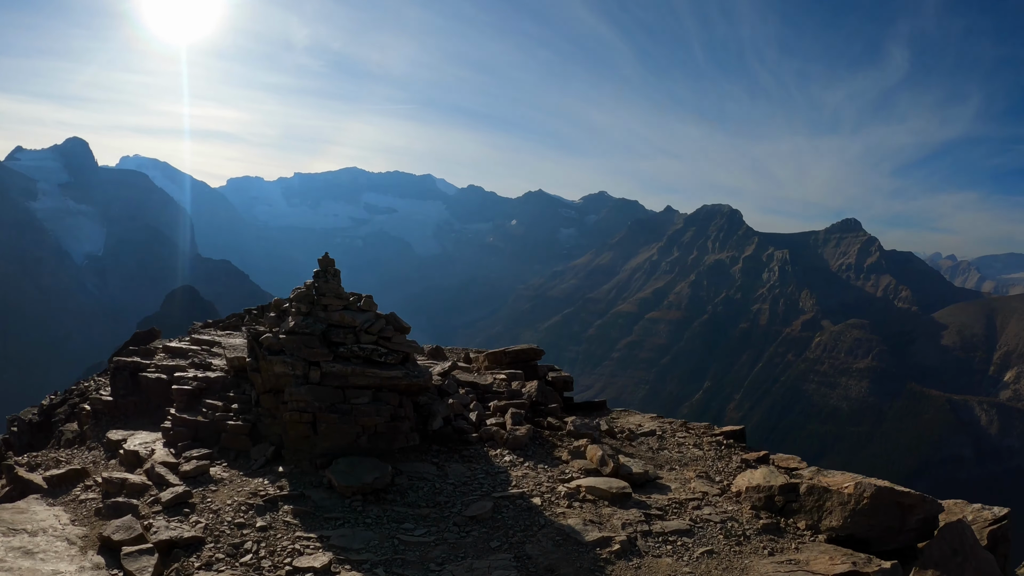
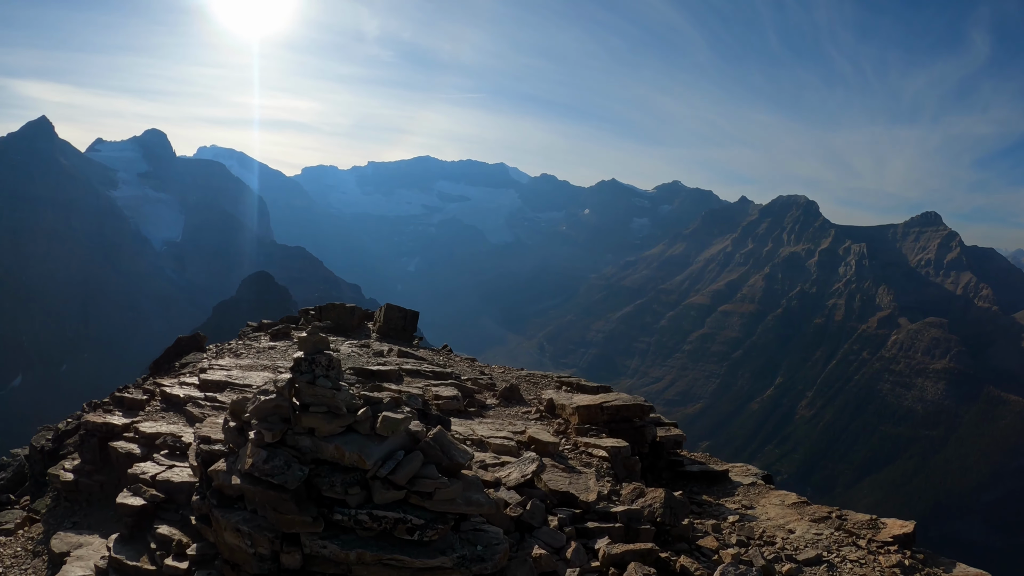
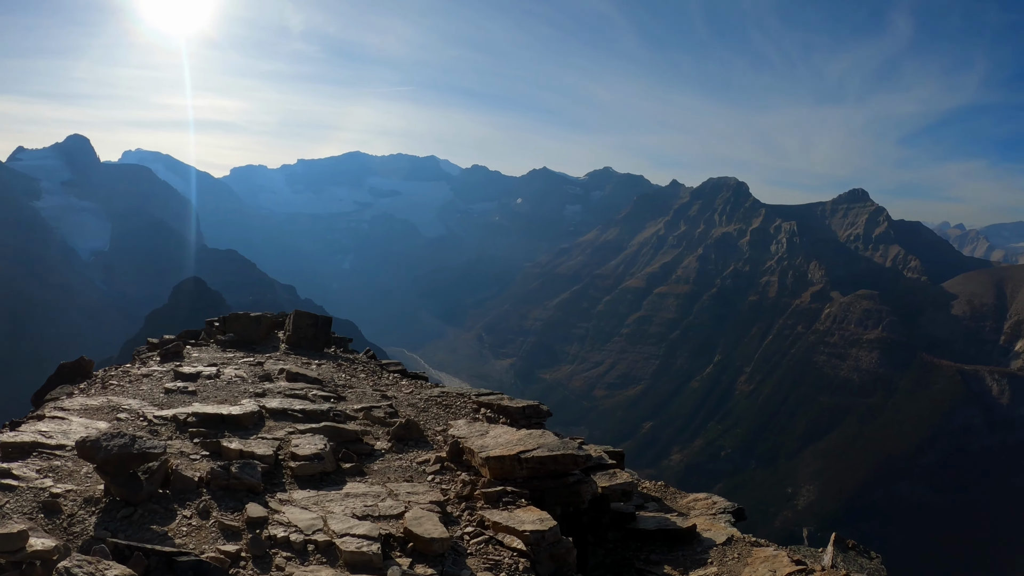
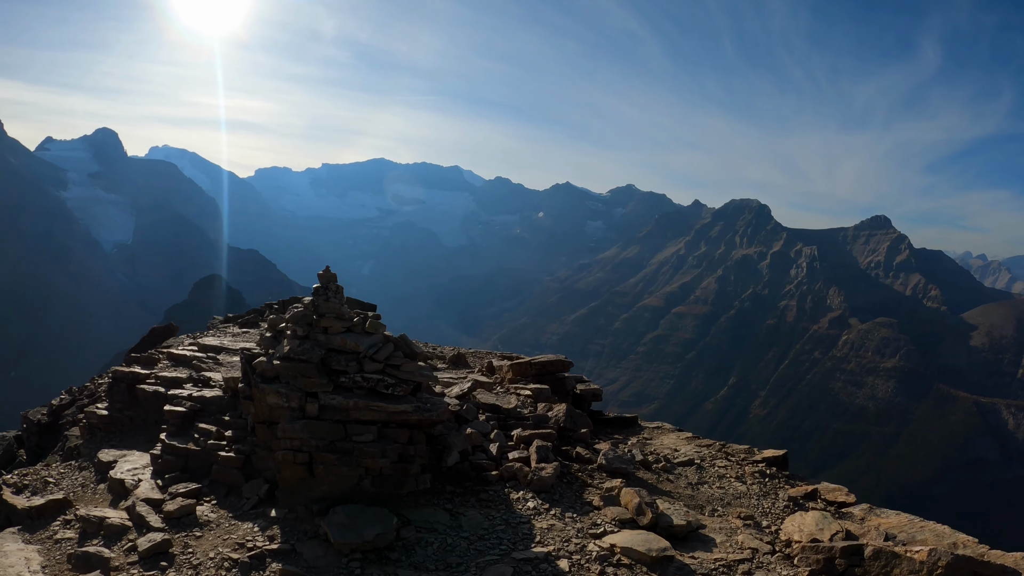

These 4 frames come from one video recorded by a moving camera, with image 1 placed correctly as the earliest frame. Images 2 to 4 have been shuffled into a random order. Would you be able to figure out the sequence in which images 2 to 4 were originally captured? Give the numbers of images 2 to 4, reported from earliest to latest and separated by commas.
4, 2, 3
